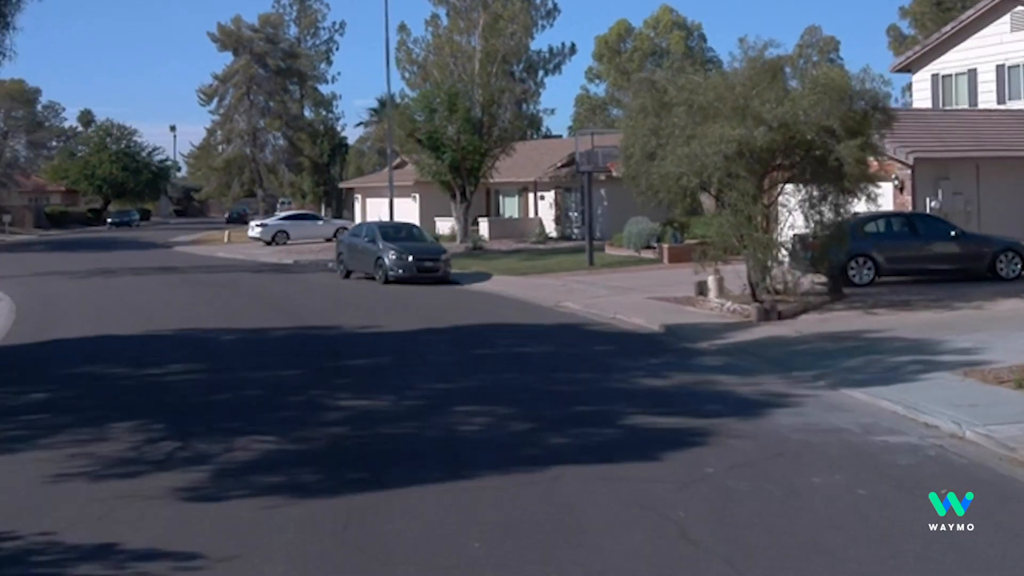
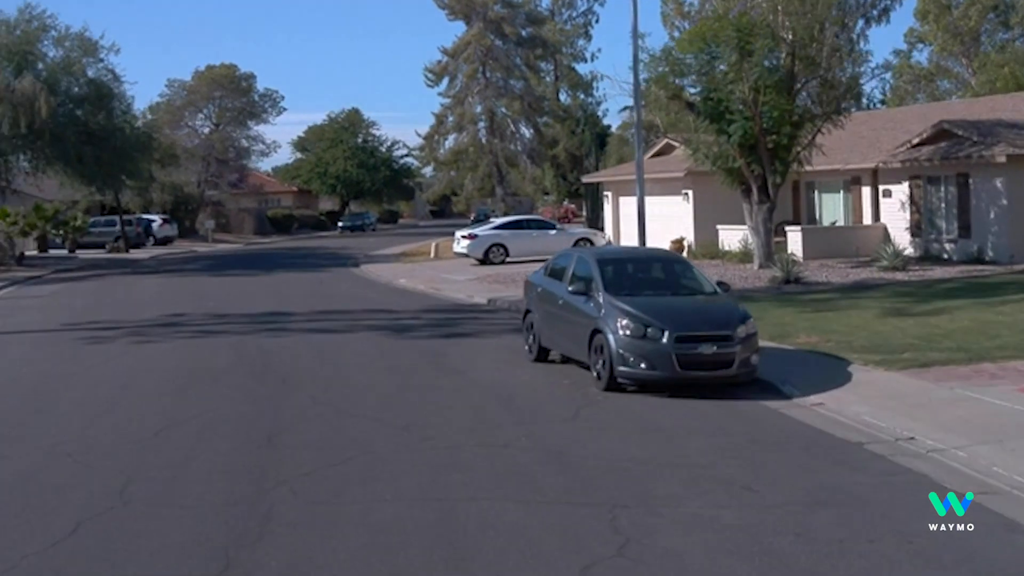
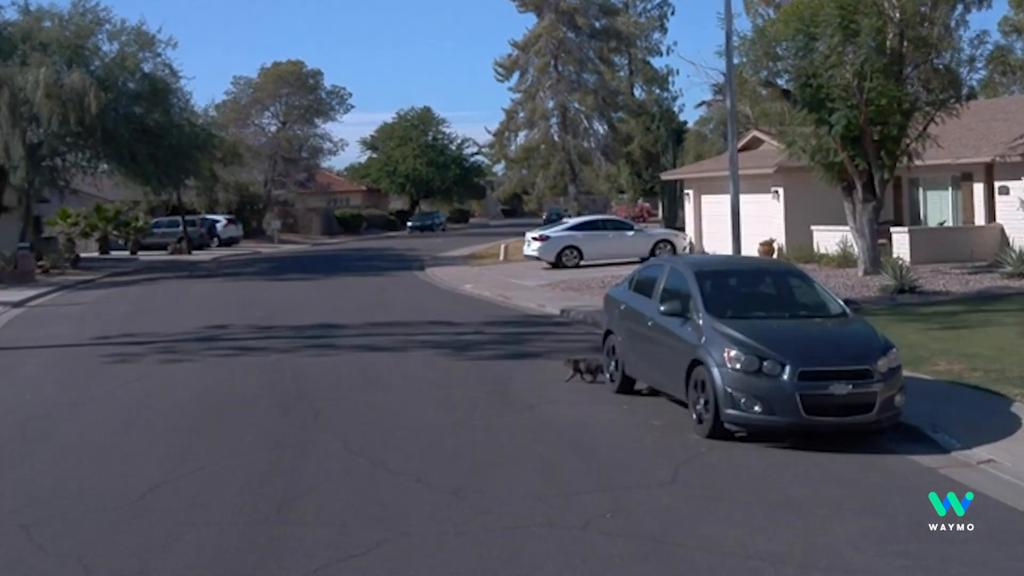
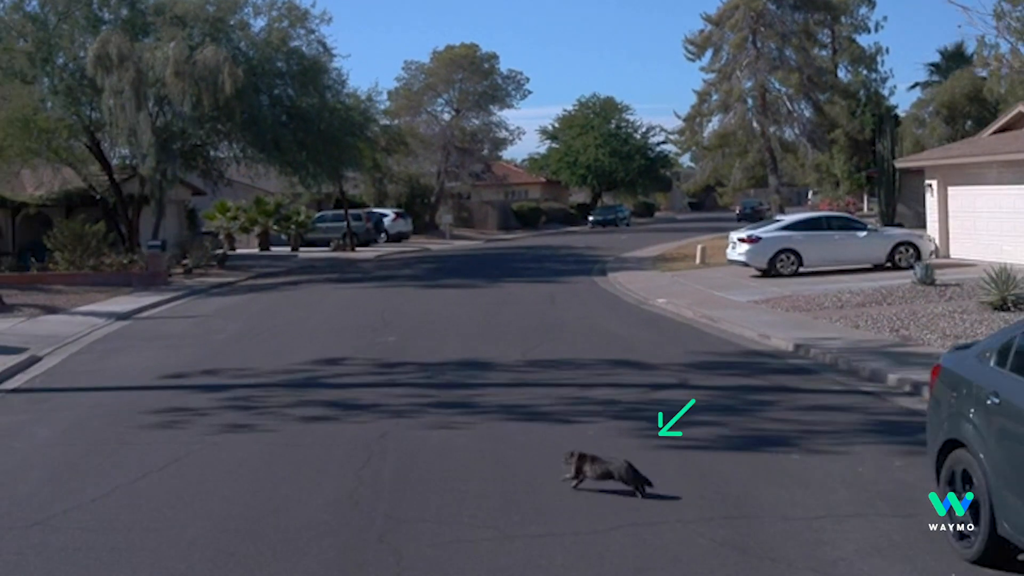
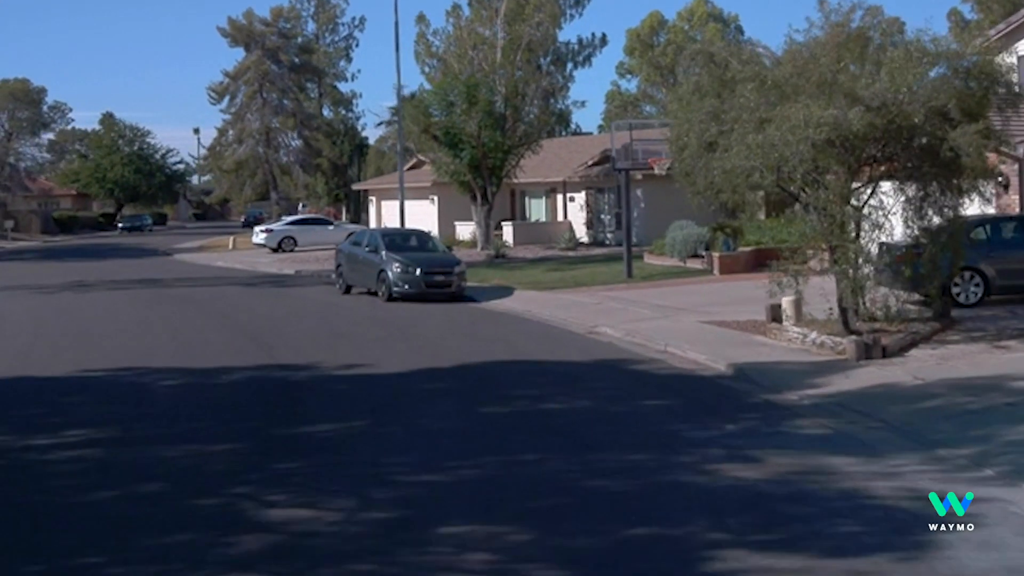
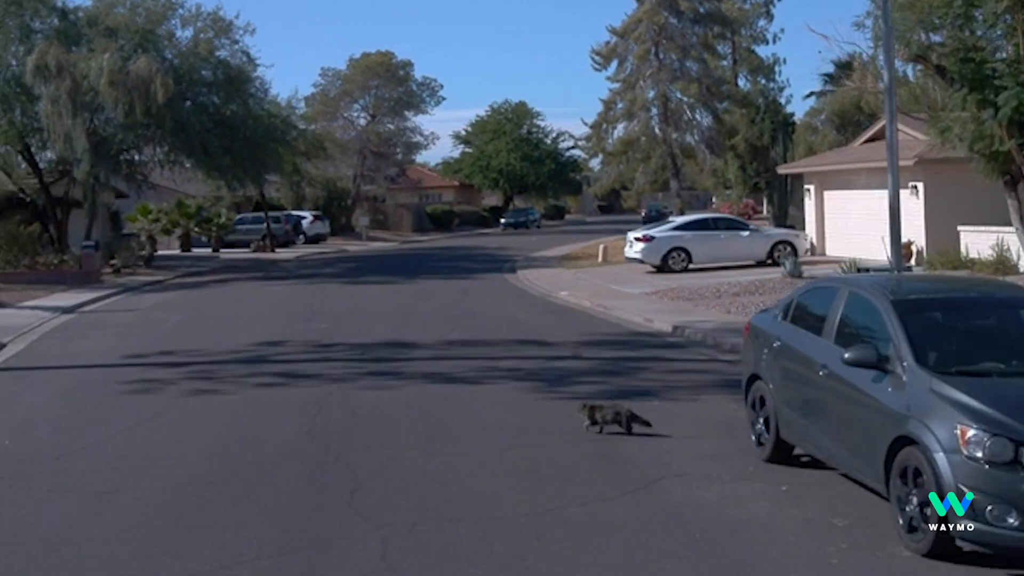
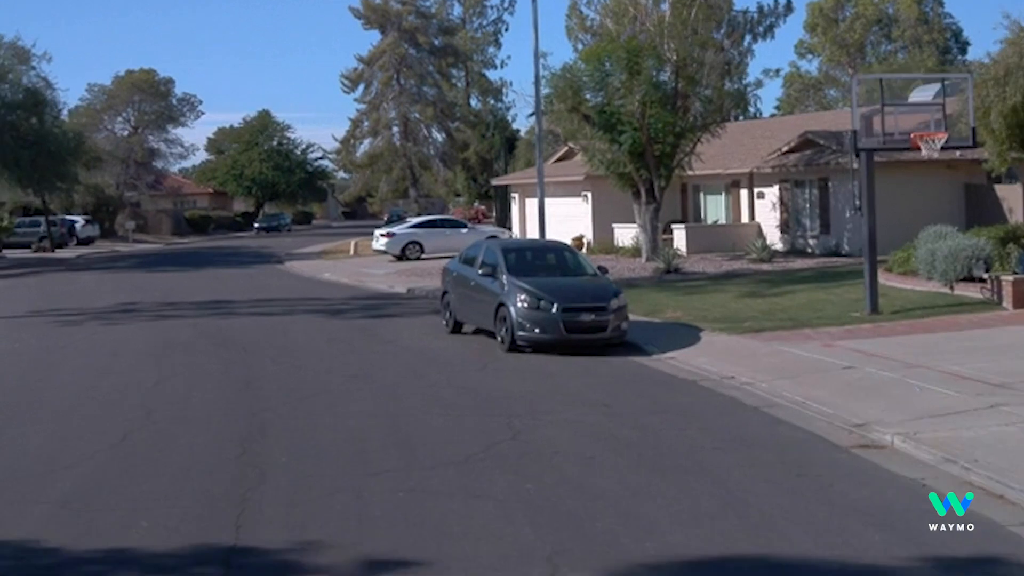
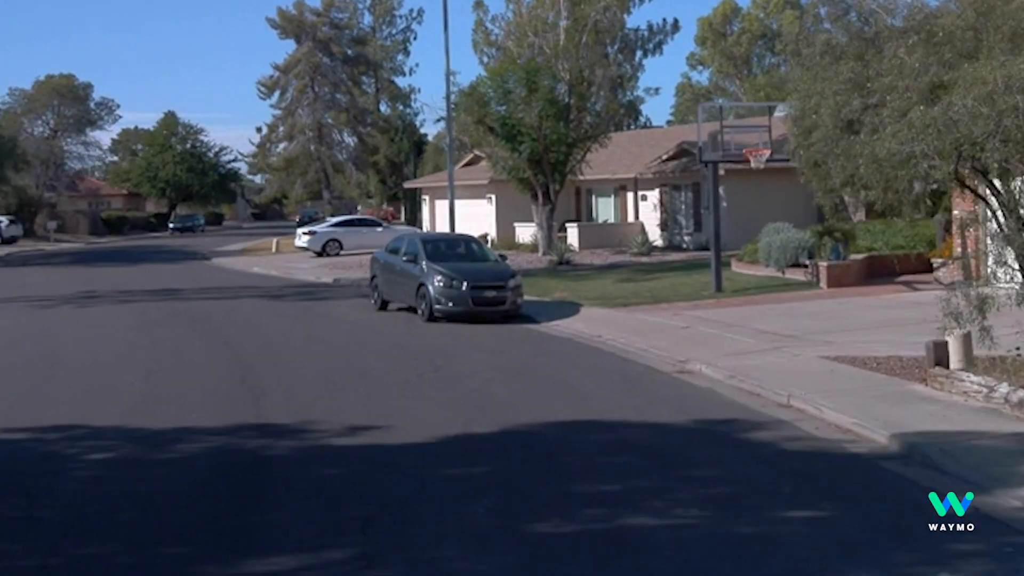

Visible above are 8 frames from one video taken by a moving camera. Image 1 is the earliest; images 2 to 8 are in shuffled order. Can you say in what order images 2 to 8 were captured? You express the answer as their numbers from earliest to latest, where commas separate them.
5, 8, 7, 2, 3, 6, 4
